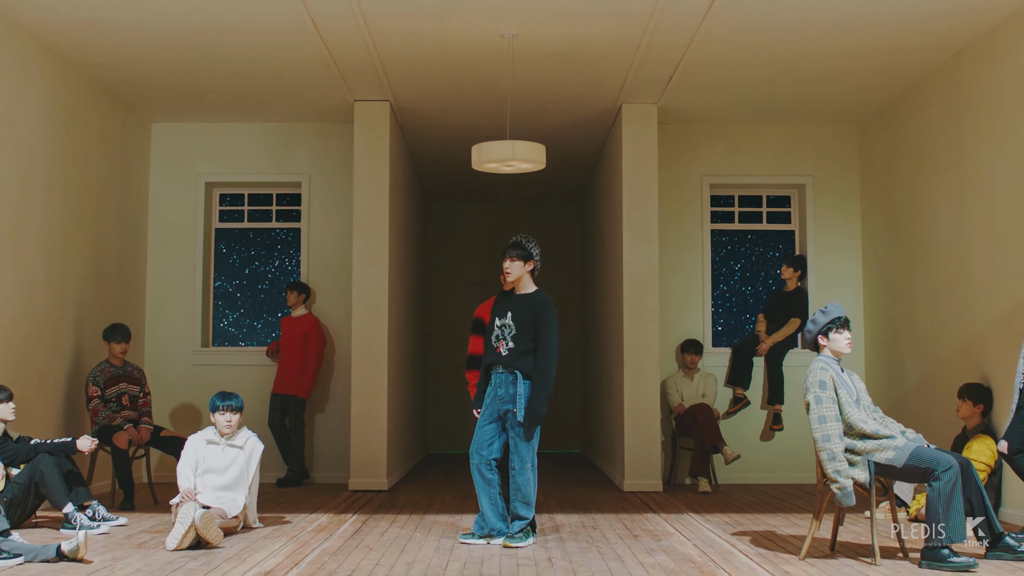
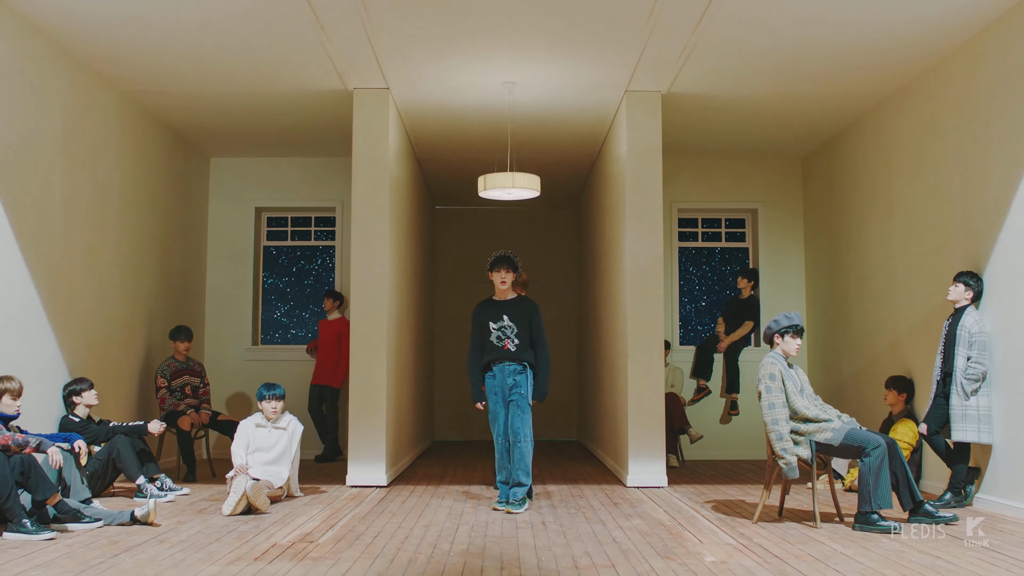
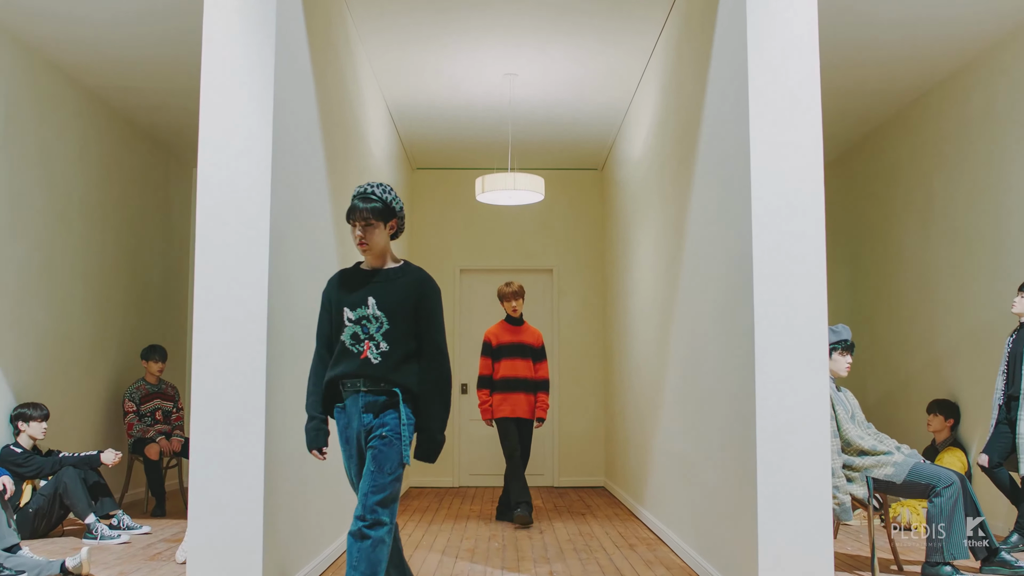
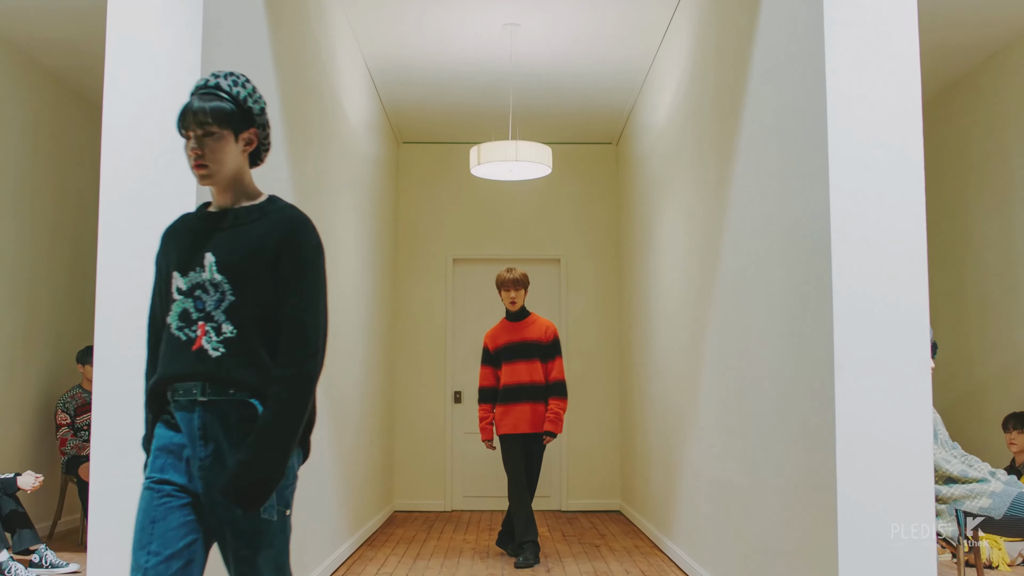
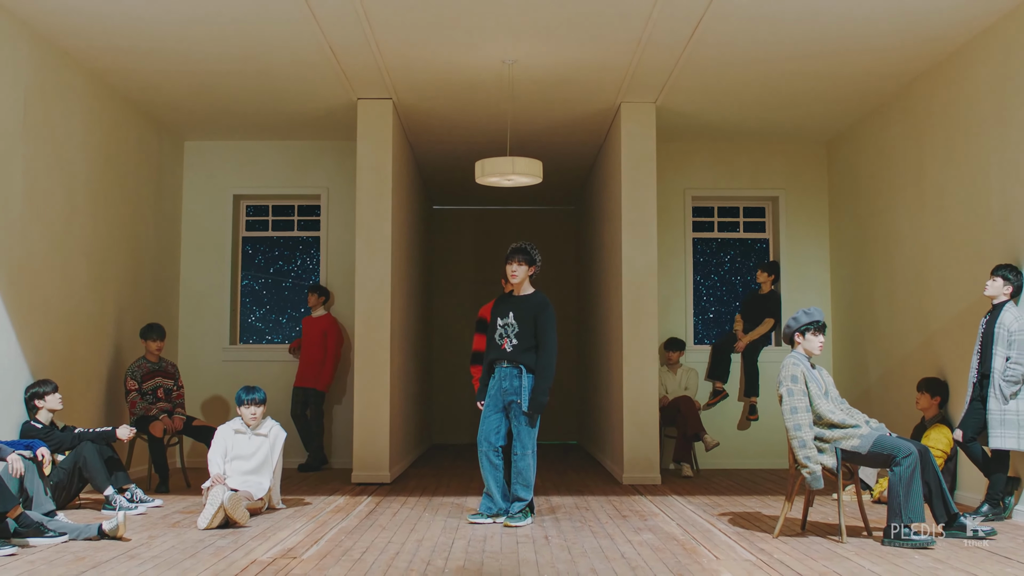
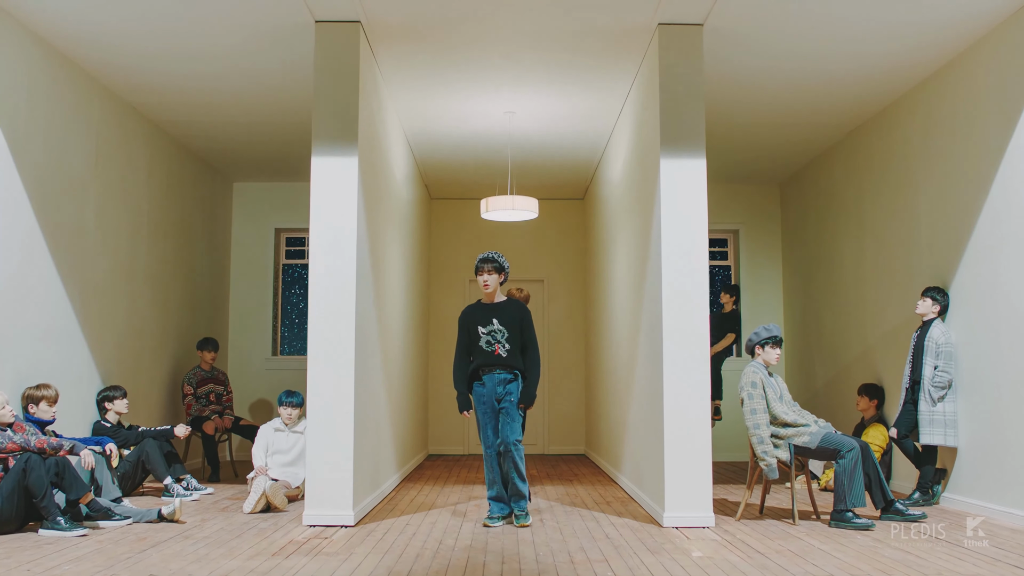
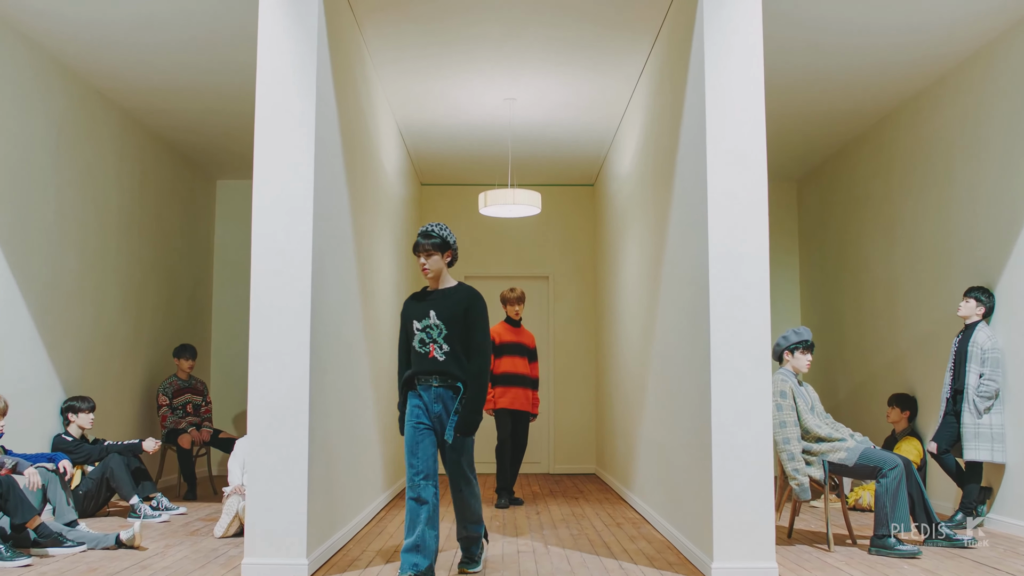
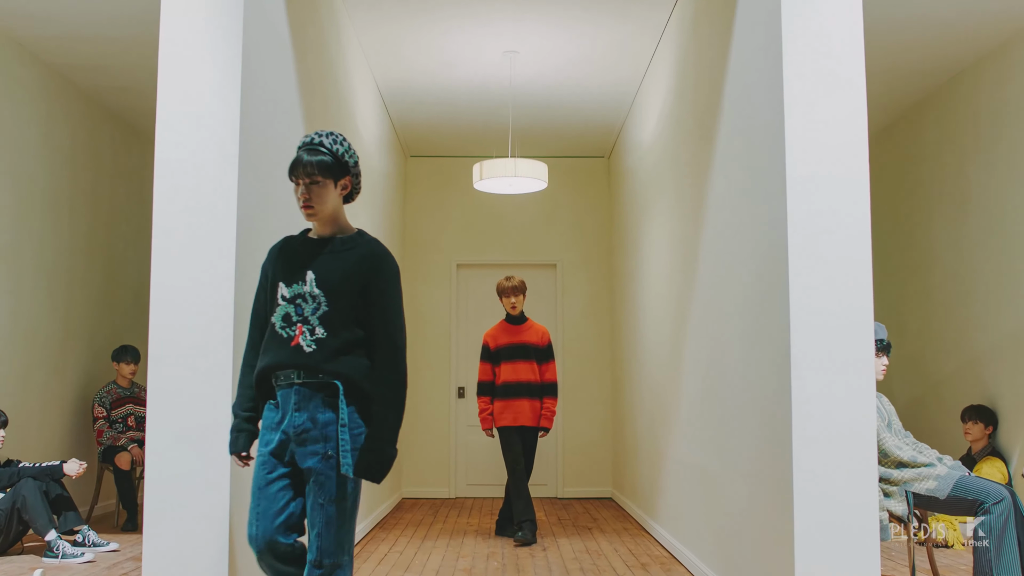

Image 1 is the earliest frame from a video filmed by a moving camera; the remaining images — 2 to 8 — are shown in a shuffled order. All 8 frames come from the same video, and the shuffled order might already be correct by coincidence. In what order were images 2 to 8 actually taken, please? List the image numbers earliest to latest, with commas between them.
5, 2, 6, 7, 3, 8, 4
